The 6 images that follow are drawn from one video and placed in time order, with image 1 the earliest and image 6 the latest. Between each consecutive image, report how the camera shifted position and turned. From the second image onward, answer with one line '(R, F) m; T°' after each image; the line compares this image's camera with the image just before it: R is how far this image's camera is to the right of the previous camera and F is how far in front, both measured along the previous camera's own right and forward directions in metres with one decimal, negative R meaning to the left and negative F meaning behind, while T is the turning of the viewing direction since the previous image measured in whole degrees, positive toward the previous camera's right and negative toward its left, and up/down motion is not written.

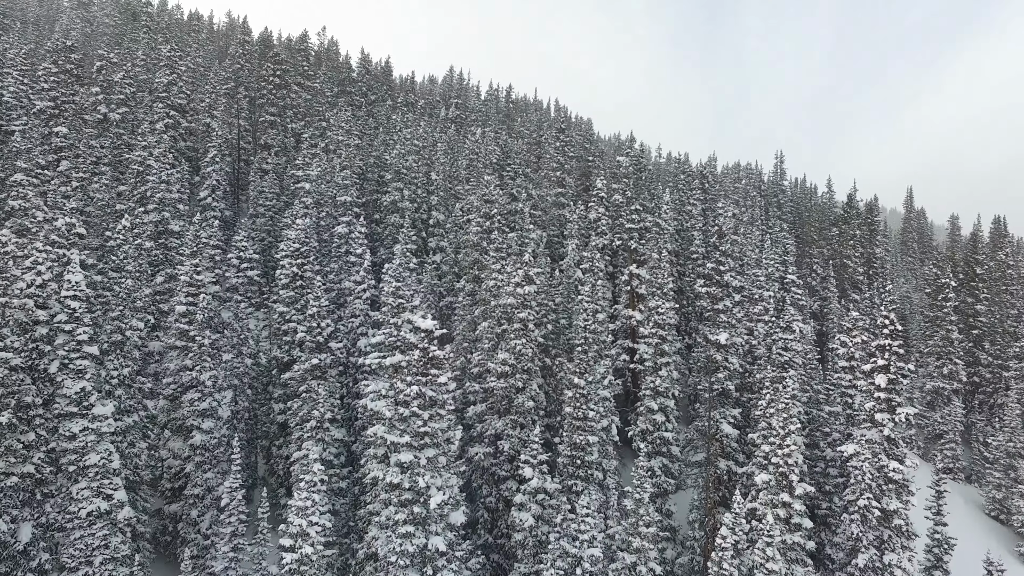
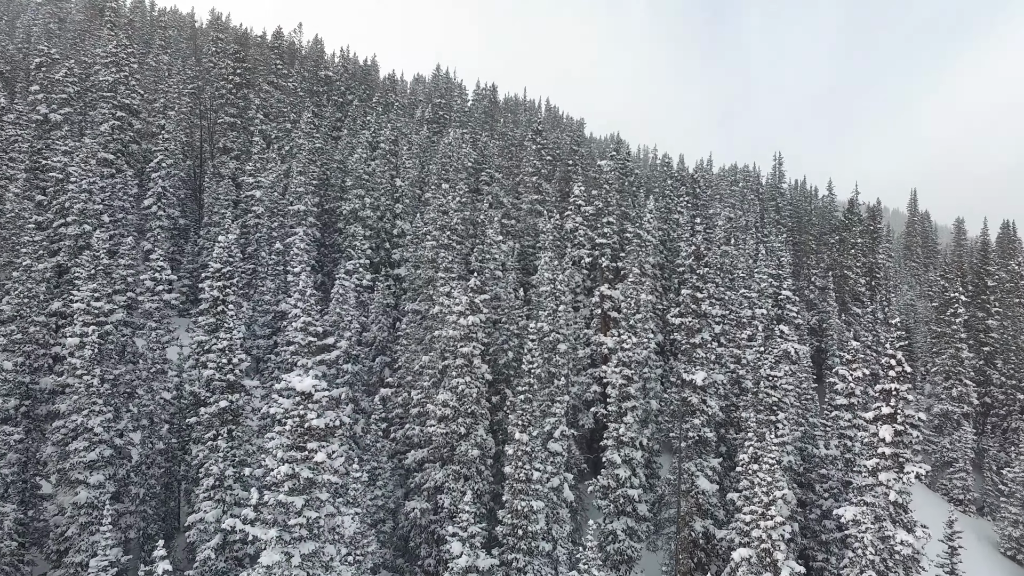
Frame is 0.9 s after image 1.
(+2.3, +3.9) m; 0°
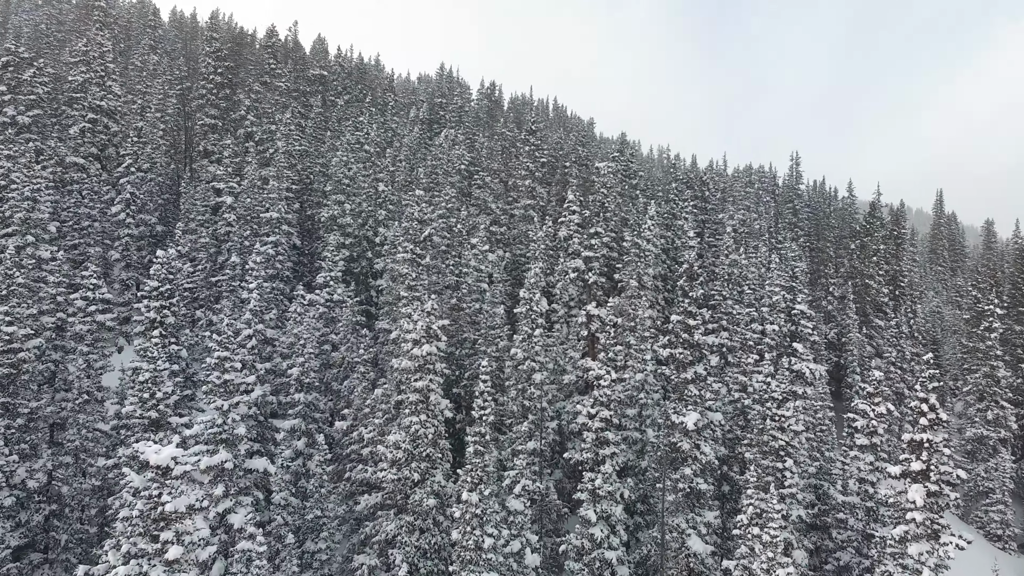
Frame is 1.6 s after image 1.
(+1.8, +3.3) m; -2°
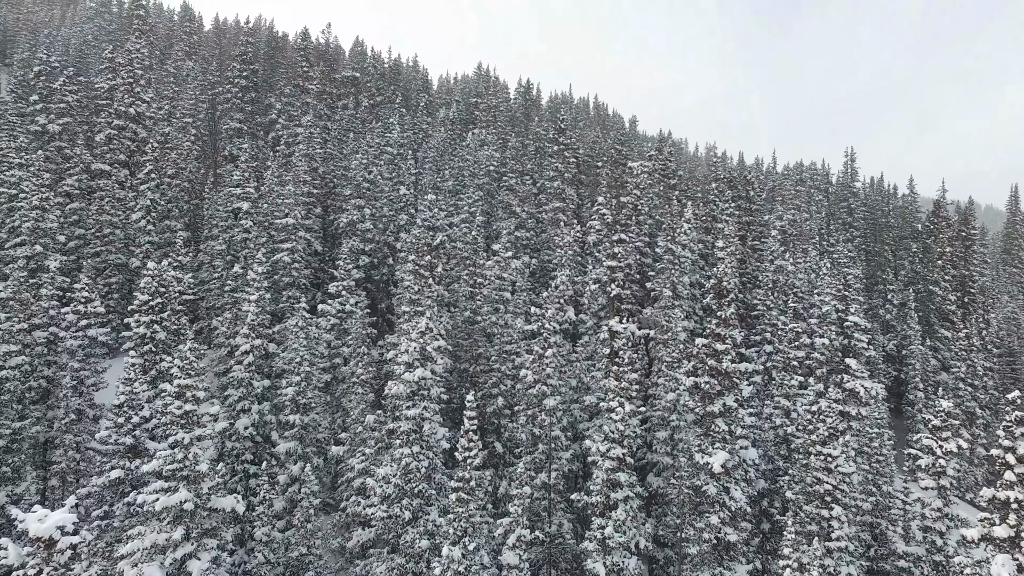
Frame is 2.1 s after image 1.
(+1.3, +2.4) m; -4°
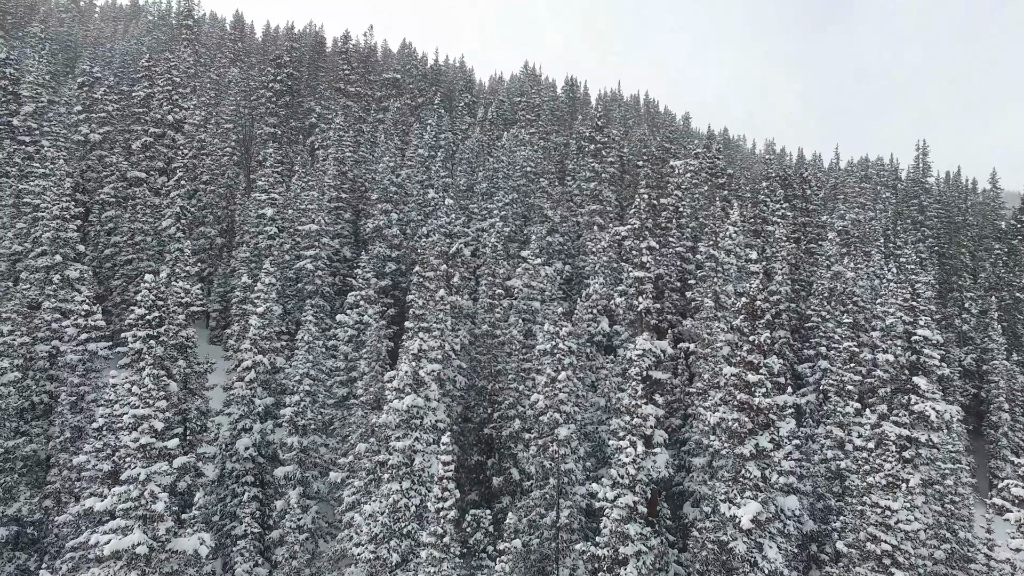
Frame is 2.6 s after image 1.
(+1.5, +2.2) m; -5°
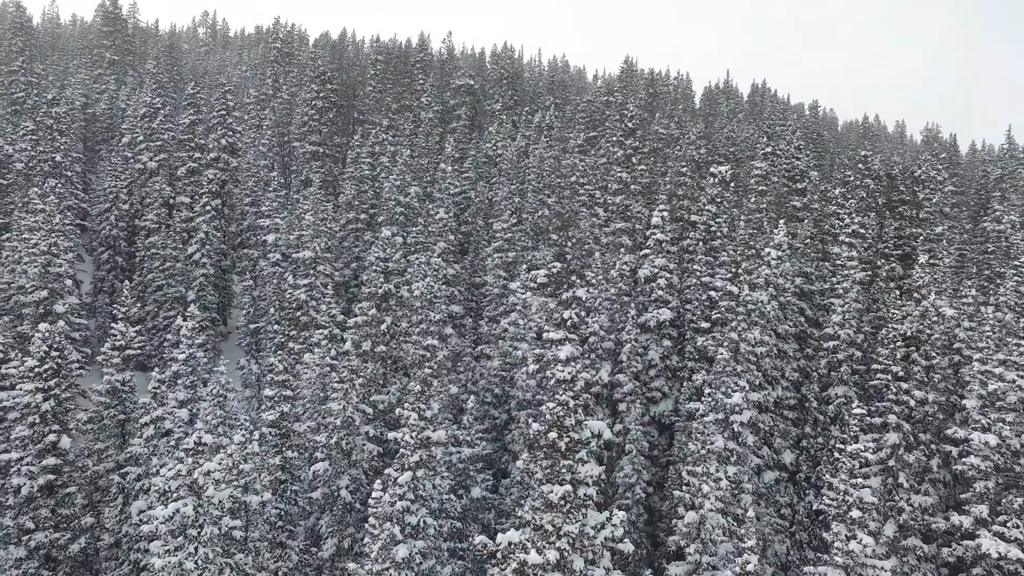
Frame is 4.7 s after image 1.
(+7.5, +5.7) m; -13°
